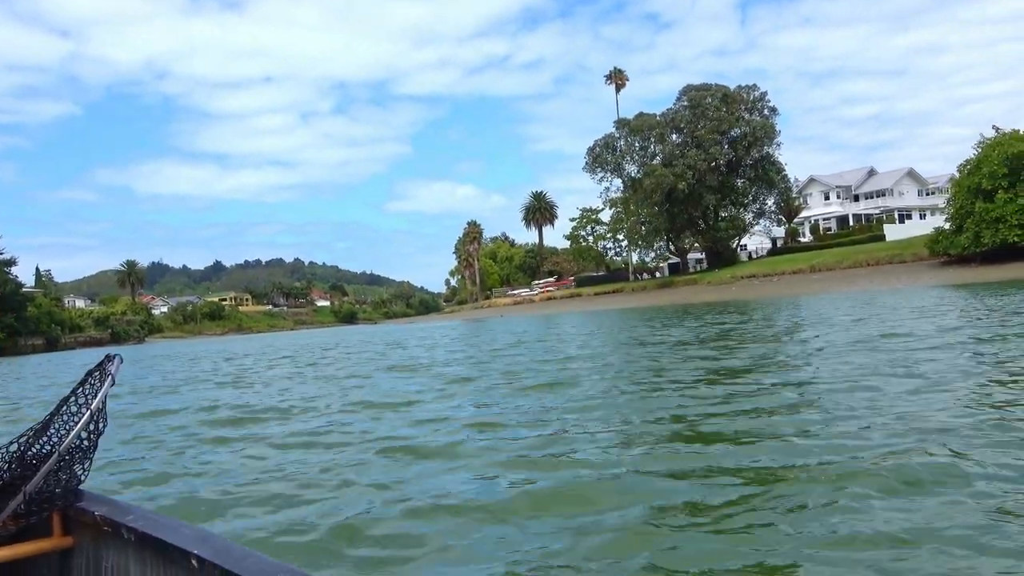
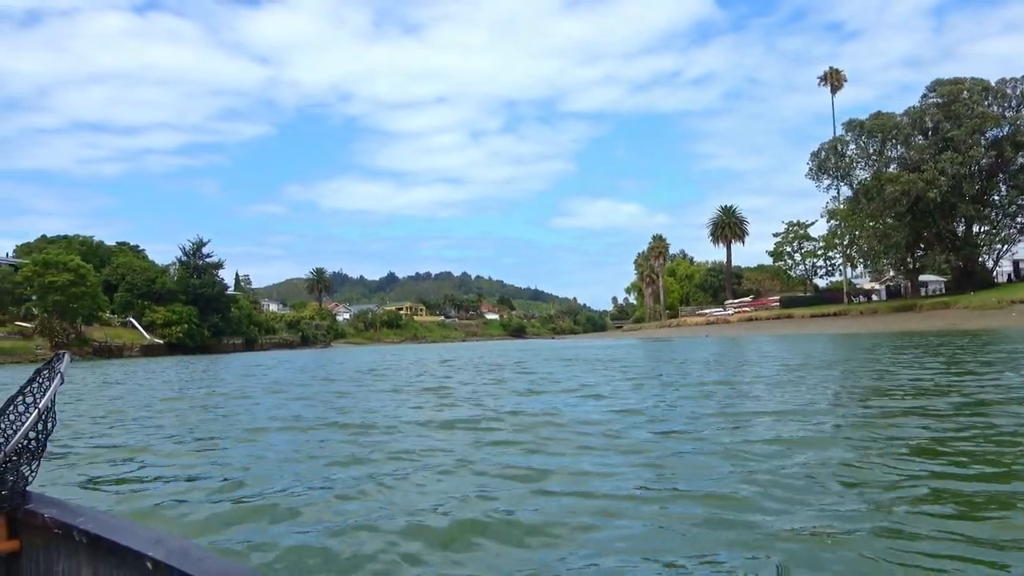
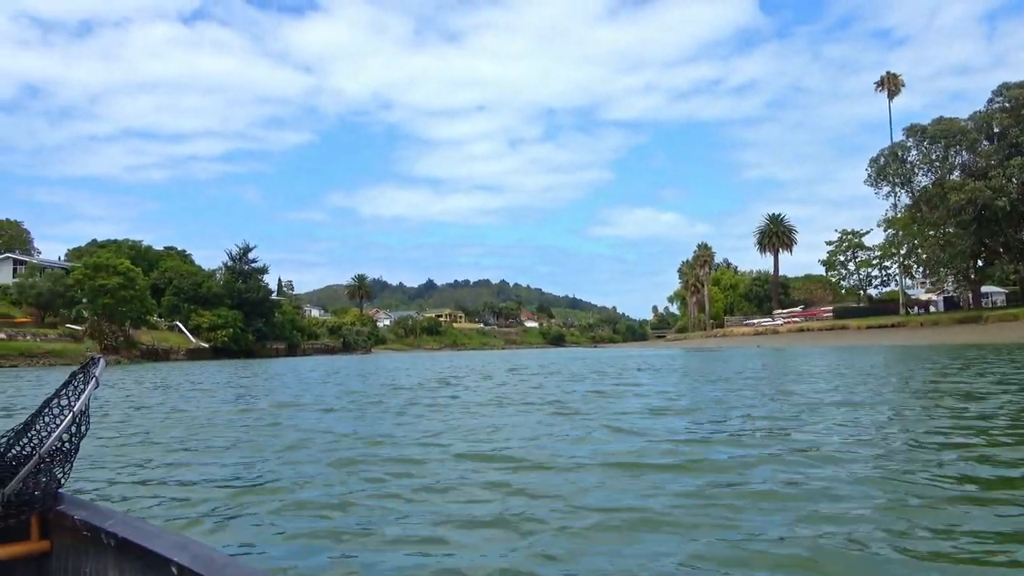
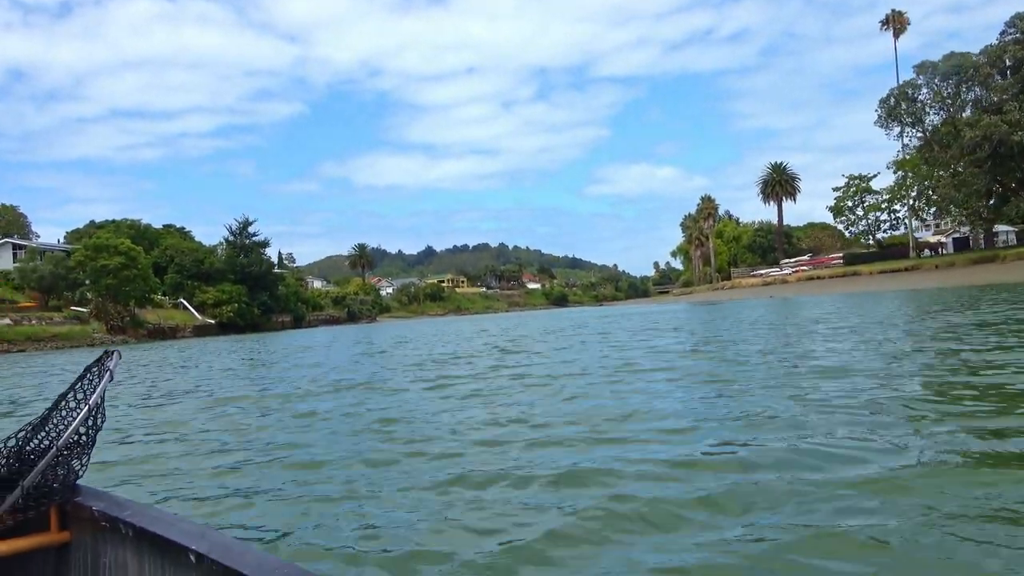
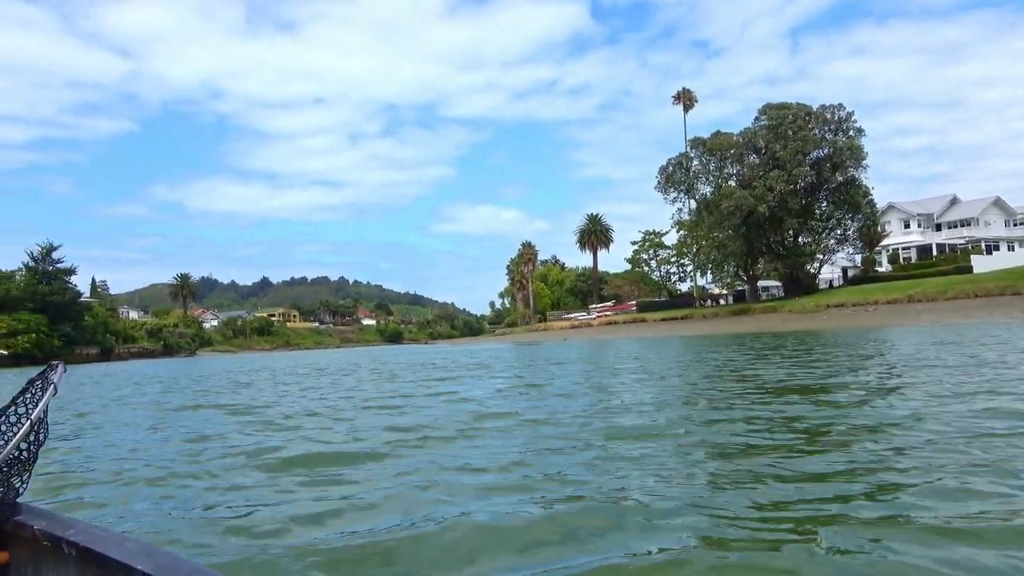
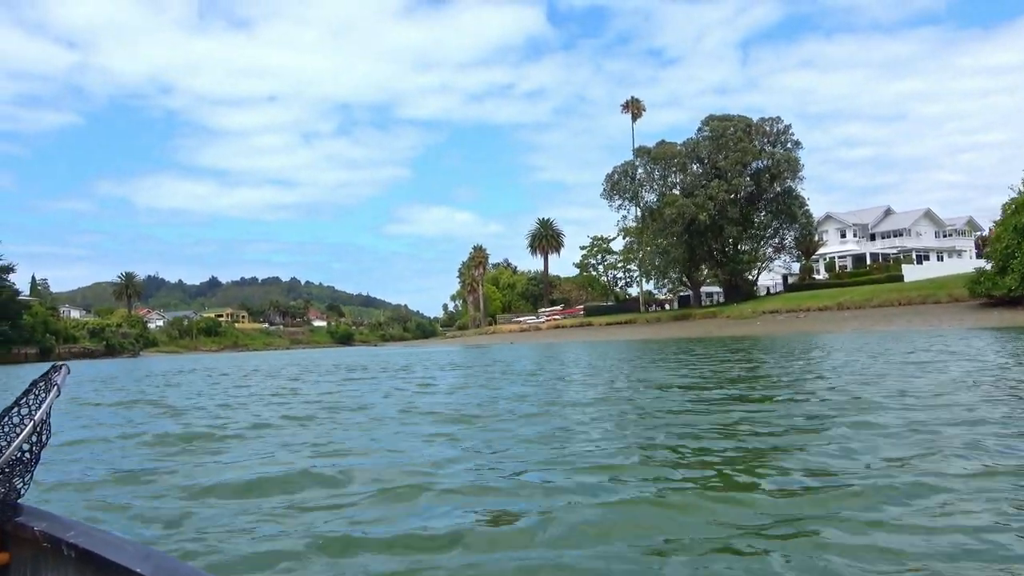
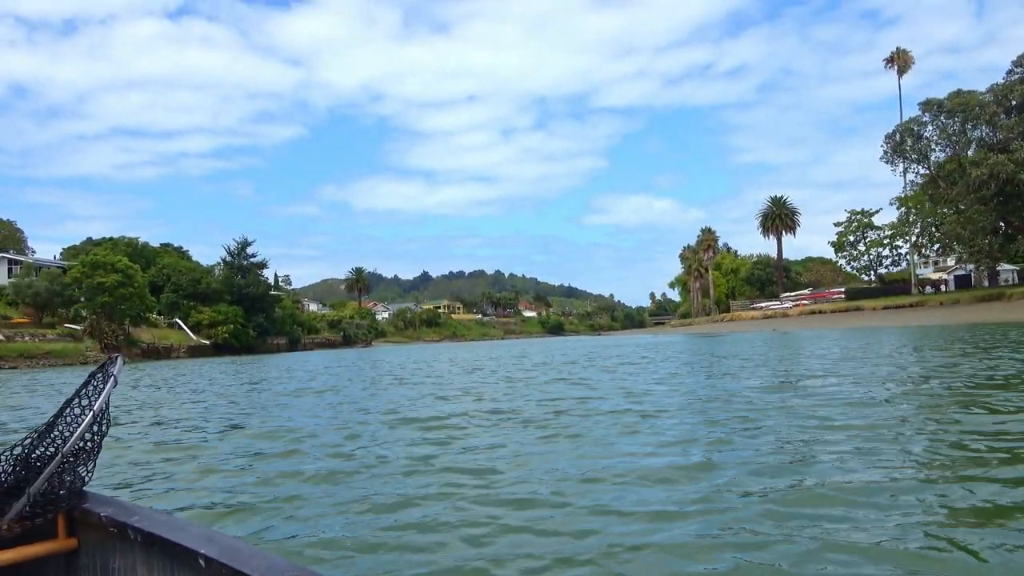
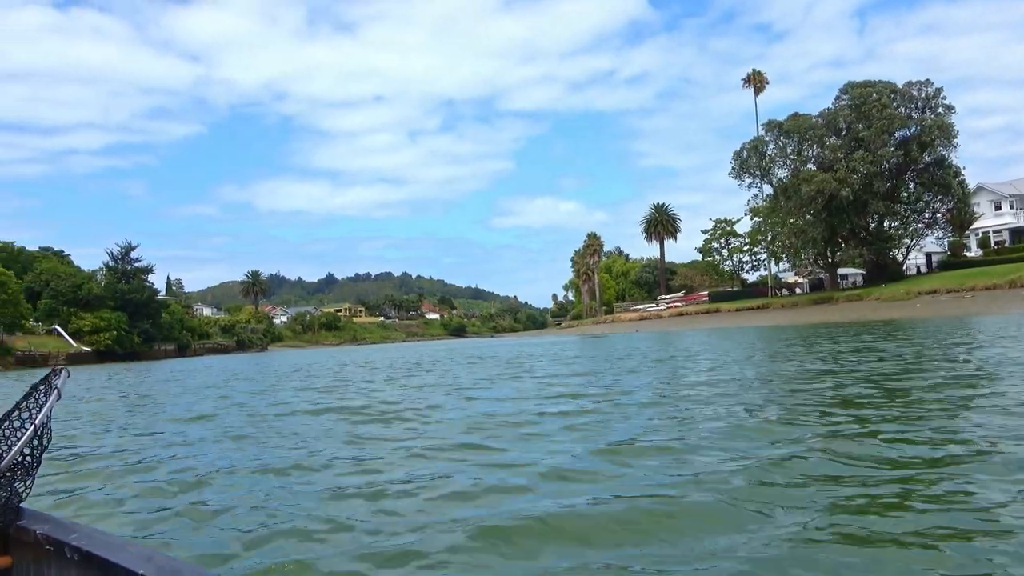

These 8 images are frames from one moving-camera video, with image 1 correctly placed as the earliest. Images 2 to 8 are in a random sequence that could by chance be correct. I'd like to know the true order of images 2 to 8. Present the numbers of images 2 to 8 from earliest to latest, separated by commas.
6, 5, 8, 2, 3, 4, 7
